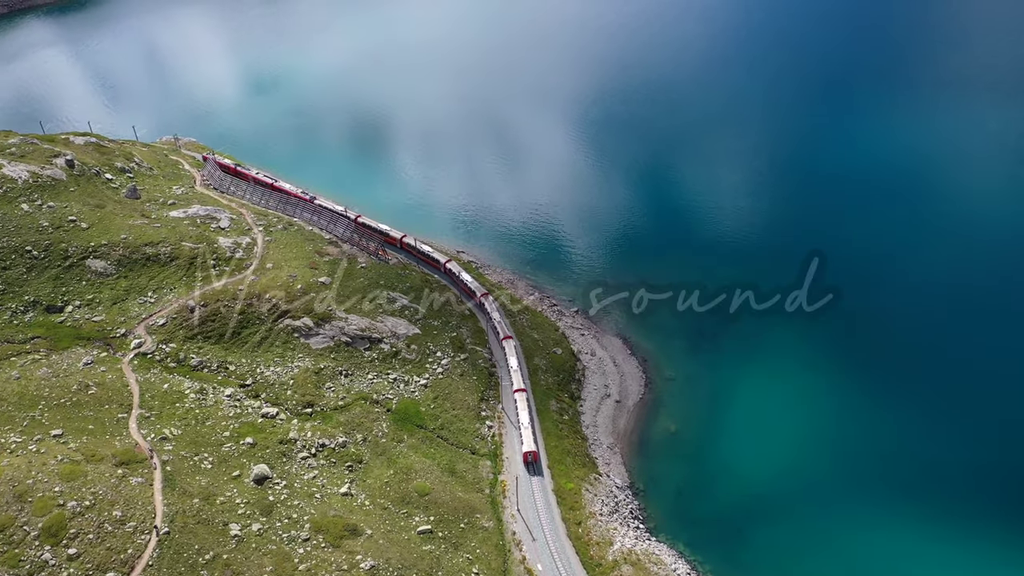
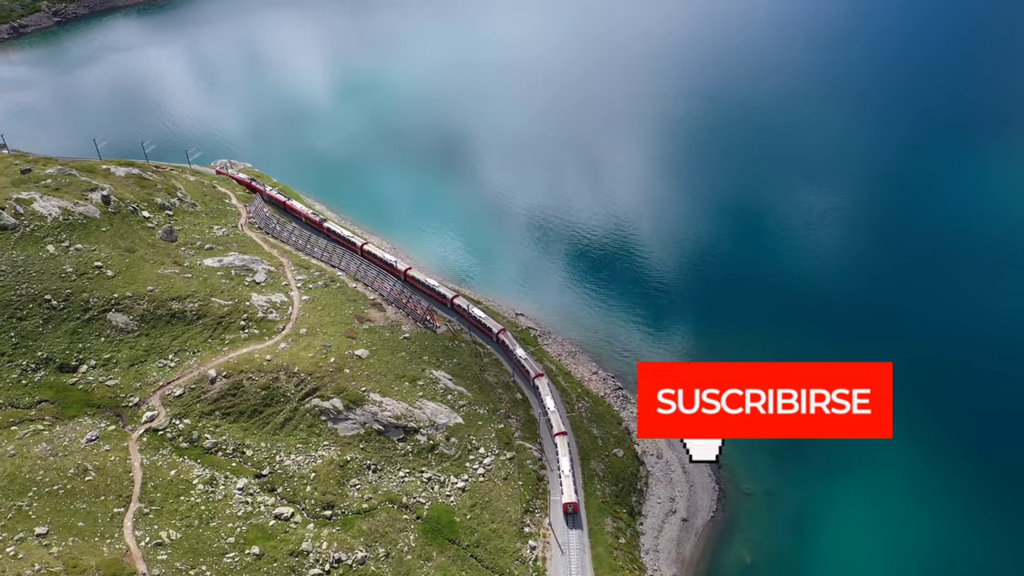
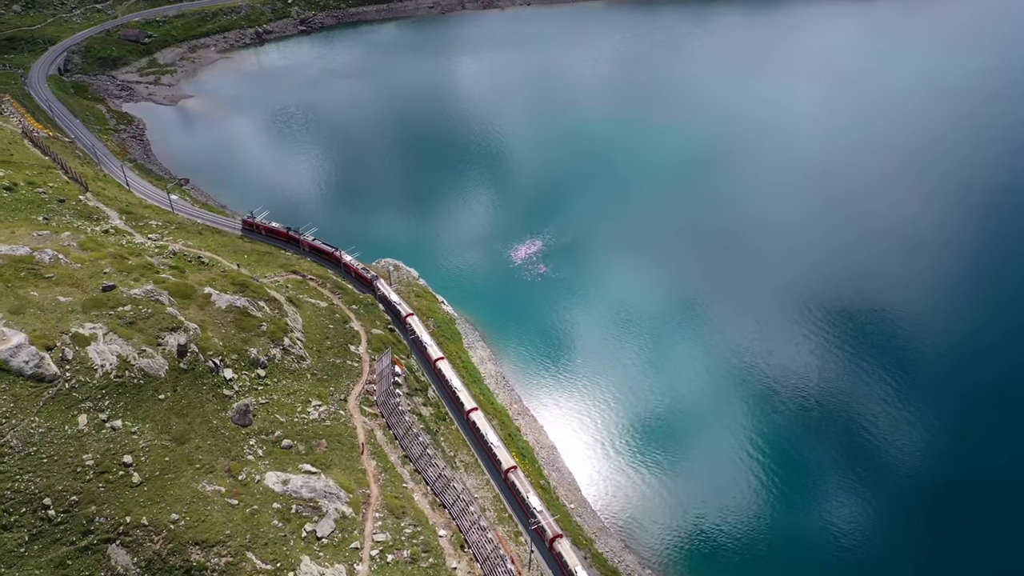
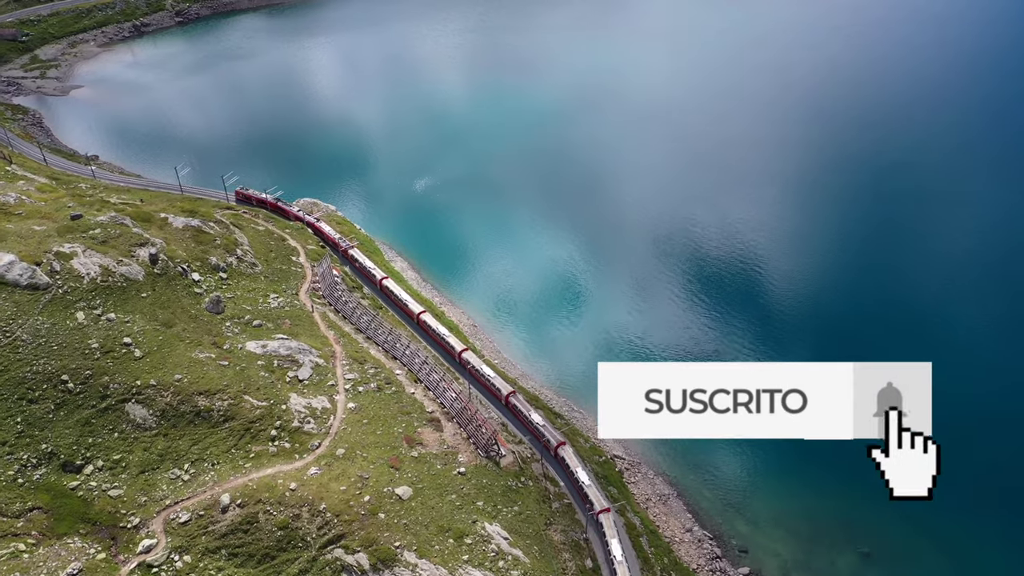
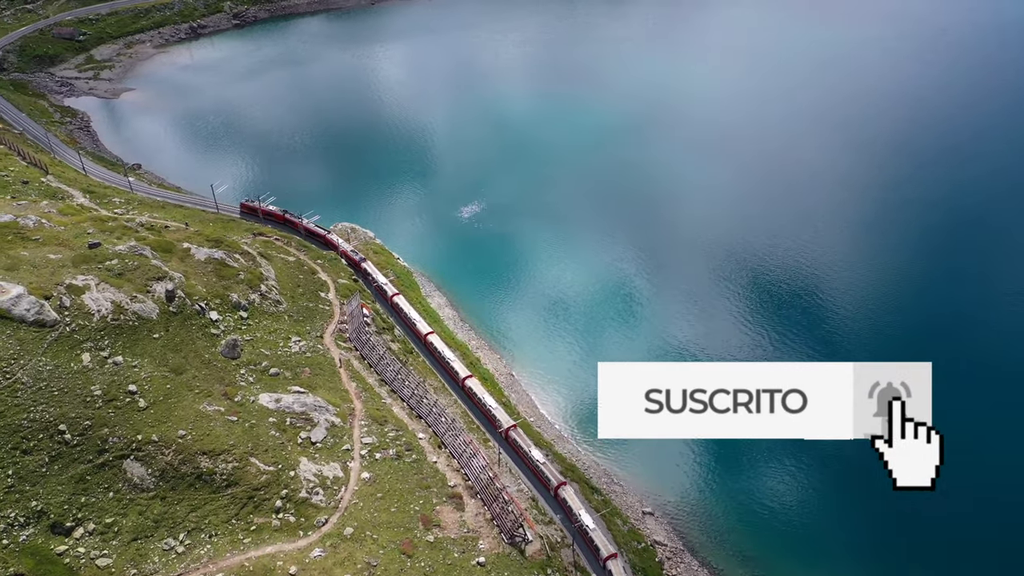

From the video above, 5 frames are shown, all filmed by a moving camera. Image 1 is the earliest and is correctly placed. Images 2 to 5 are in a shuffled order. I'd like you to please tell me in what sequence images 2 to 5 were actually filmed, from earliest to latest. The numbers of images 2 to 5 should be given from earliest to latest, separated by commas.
2, 4, 5, 3
